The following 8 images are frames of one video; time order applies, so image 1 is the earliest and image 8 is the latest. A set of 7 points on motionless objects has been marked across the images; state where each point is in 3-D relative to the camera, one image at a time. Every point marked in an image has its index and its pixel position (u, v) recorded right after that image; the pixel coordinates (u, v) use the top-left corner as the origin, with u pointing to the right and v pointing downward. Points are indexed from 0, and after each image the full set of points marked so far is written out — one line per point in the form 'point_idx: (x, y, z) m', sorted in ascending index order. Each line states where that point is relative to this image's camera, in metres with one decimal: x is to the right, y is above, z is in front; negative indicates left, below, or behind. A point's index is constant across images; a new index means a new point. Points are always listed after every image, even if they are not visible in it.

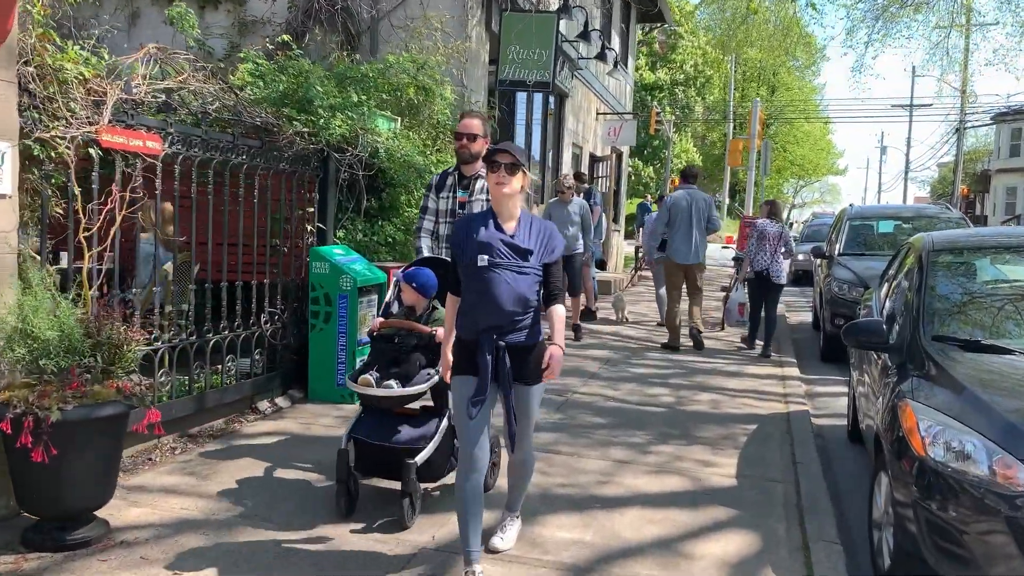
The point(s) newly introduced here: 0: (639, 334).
0: (+2.3, -0.8, +10.4) m
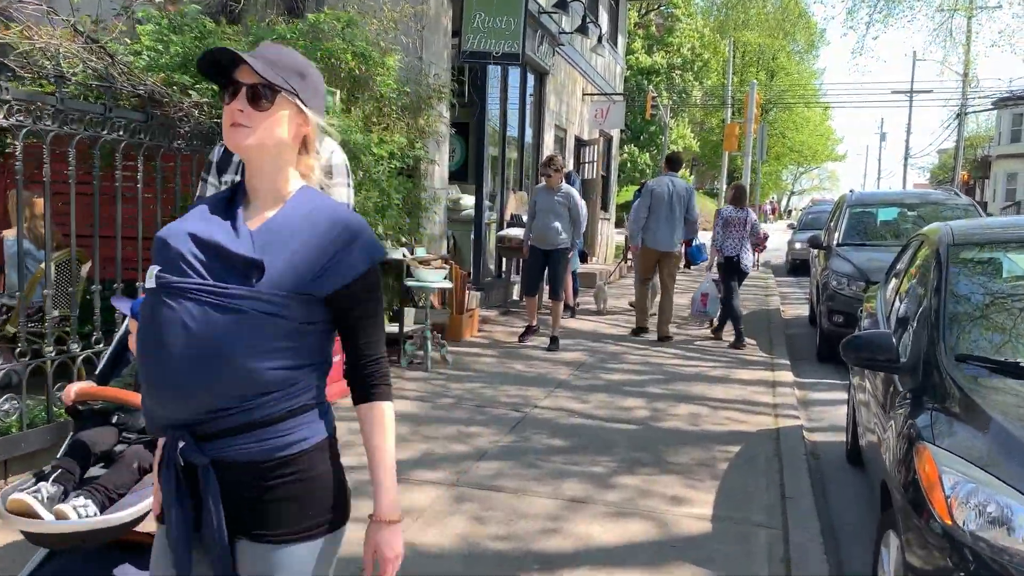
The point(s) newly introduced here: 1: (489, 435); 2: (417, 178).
0: (+1.8, -0.7, +9.6) m
1: (-0.2, -1.3, +5.0) m
2: (-1.3, +1.4, +7.4) m
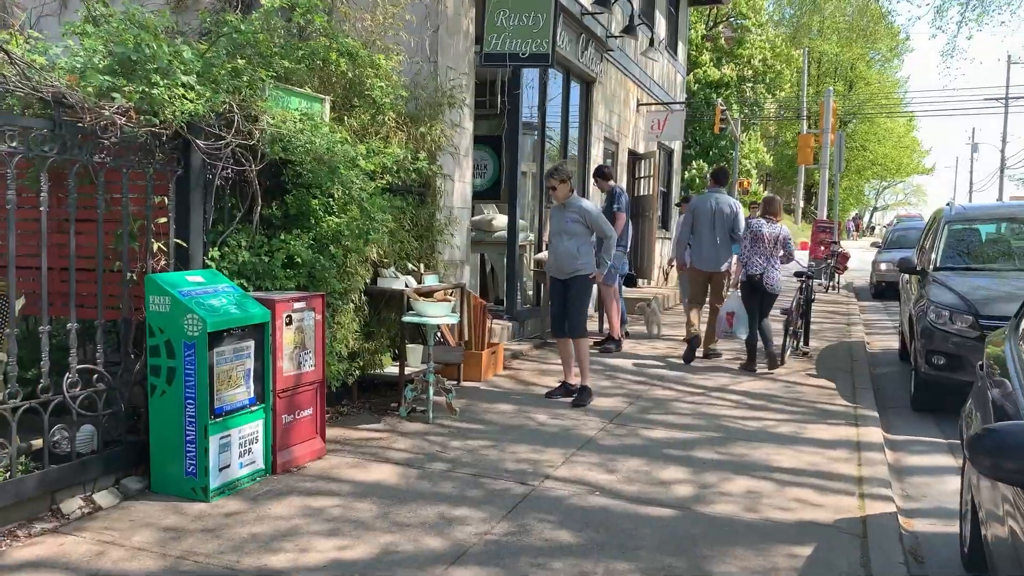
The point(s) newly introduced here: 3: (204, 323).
0: (+2.3, -1.2, +8.3) m
1: (-0.2, -1.6, +3.9) m
2: (-1.0, +1.0, +6.5) m
3: (-2.0, -0.2, +3.7) m
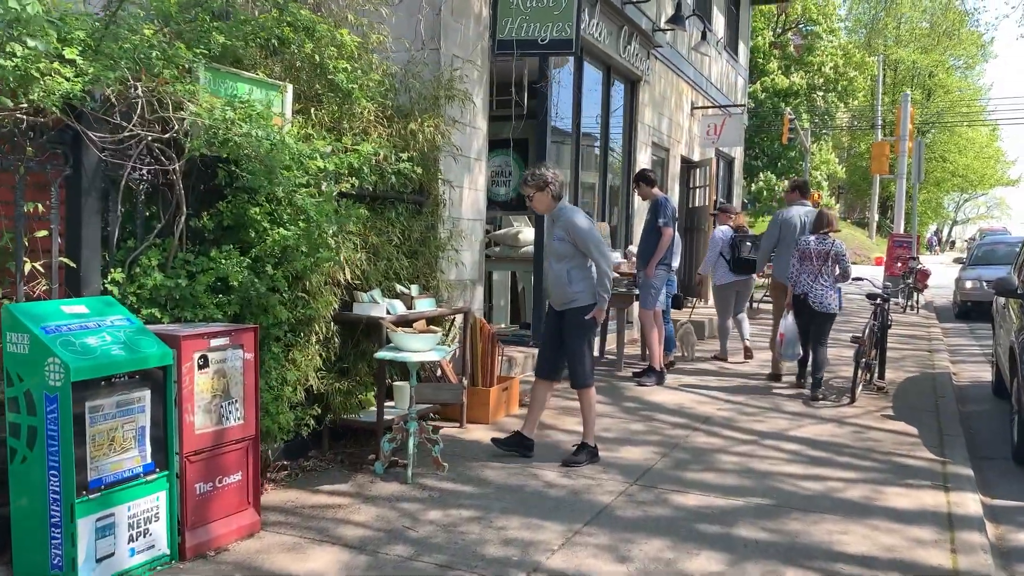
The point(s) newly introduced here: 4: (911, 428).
0: (+2.5, -1.5, +6.9) m
1: (-0.4, -1.8, +2.8) m
2: (-0.9, +0.8, +5.5) m
3: (-2.2, -0.4, +2.8) m
4: (+4.8, -1.7, +6.9) m
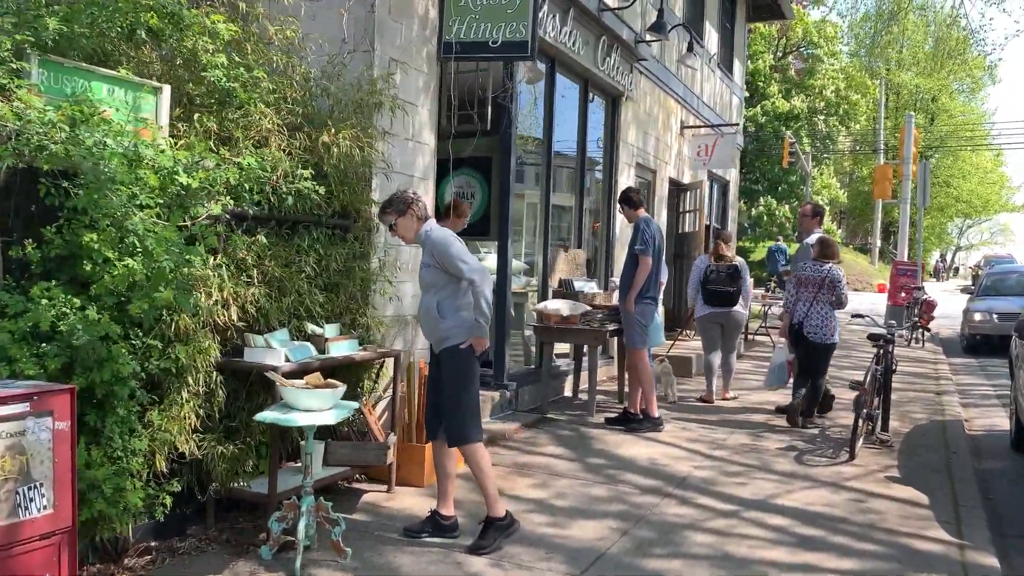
0: (+2.0, -1.9, +6.0) m
1: (-1.0, -2.0, +1.9) m
2: (-1.4, +0.5, +4.7) m
3: (-2.7, -0.6, +2.0) m
4: (+4.3, -2.2, +6.0) m
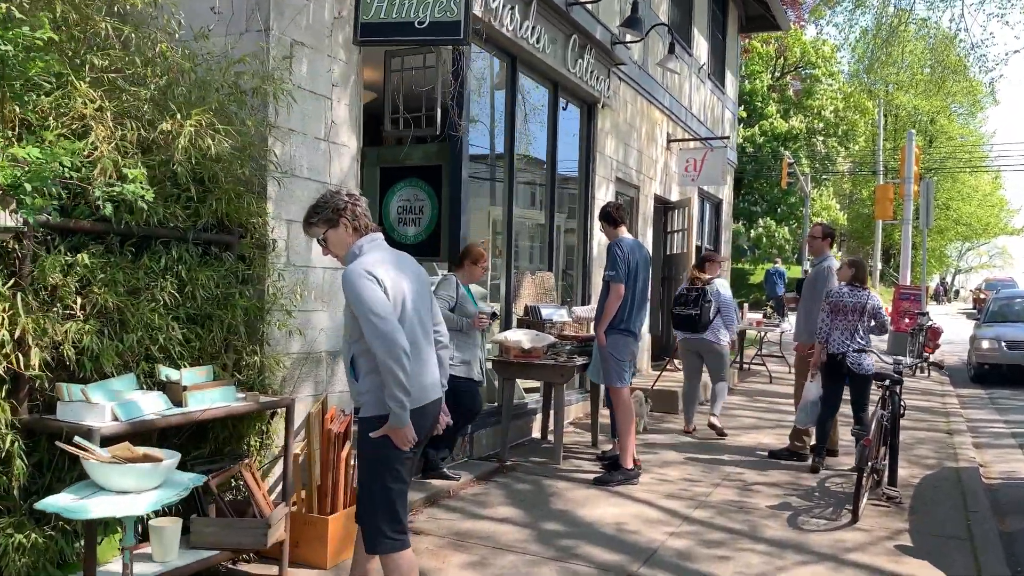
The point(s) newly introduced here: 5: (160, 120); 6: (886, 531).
0: (+1.4, -2.2, +5.0) m
1: (-1.5, -2.2, +0.9) m
2: (-1.9, +0.2, +3.8) m
3: (-3.3, -0.7, +1.0) m
4: (+3.7, -2.5, +5.0) m
5: (-2.0, +1.0, +3.4) m
6: (+3.7, -2.4, +5.7) m
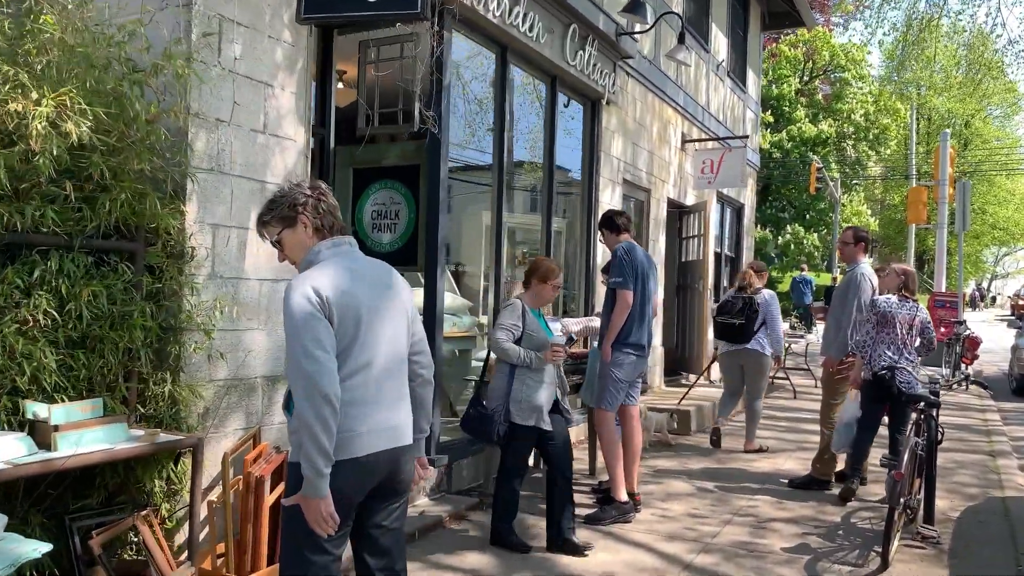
0: (+1.2, -2.3, +4.3) m
1: (-1.9, -2.2, +0.3) m
2: (-2.2, +0.1, +3.2) m
3: (-3.6, -0.8, +0.5) m
4: (+3.5, -2.6, +4.1) m
5: (-2.3, +0.9, +2.8) m
6: (+3.5, -2.5, +4.8) m
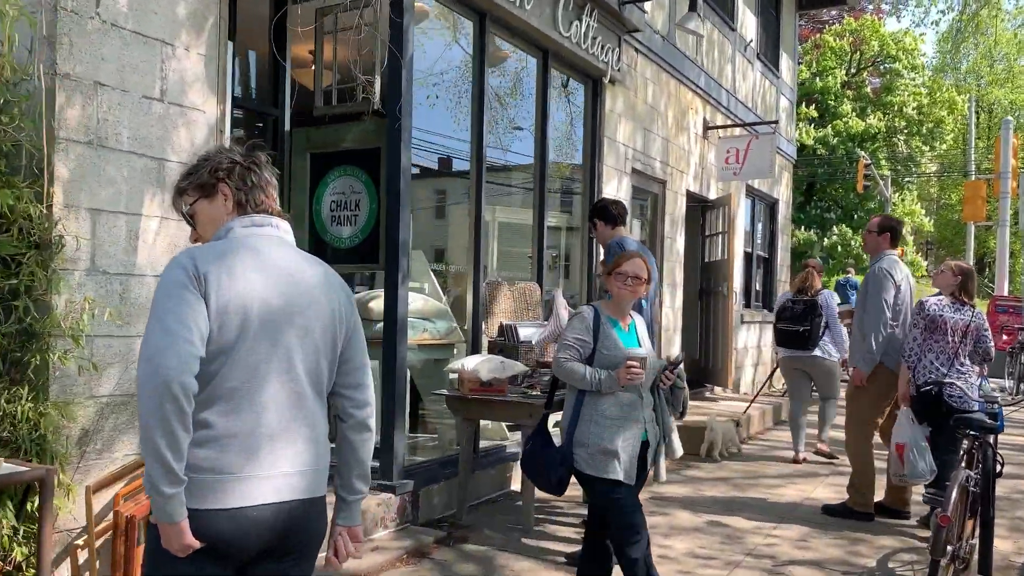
0: (+0.9, -2.3, +3.4) m
1: (-2.5, -2.2, -0.3) m
2: (-2.6, +0.2, +2.6) m
3: (-4.2, -0.8, 0.0) m
4: (+3.2, -2.6, +3.2) m
5: (-2.7, +0.9, +2.2) m
6: (+3.2, -2.5, +3.9) m
